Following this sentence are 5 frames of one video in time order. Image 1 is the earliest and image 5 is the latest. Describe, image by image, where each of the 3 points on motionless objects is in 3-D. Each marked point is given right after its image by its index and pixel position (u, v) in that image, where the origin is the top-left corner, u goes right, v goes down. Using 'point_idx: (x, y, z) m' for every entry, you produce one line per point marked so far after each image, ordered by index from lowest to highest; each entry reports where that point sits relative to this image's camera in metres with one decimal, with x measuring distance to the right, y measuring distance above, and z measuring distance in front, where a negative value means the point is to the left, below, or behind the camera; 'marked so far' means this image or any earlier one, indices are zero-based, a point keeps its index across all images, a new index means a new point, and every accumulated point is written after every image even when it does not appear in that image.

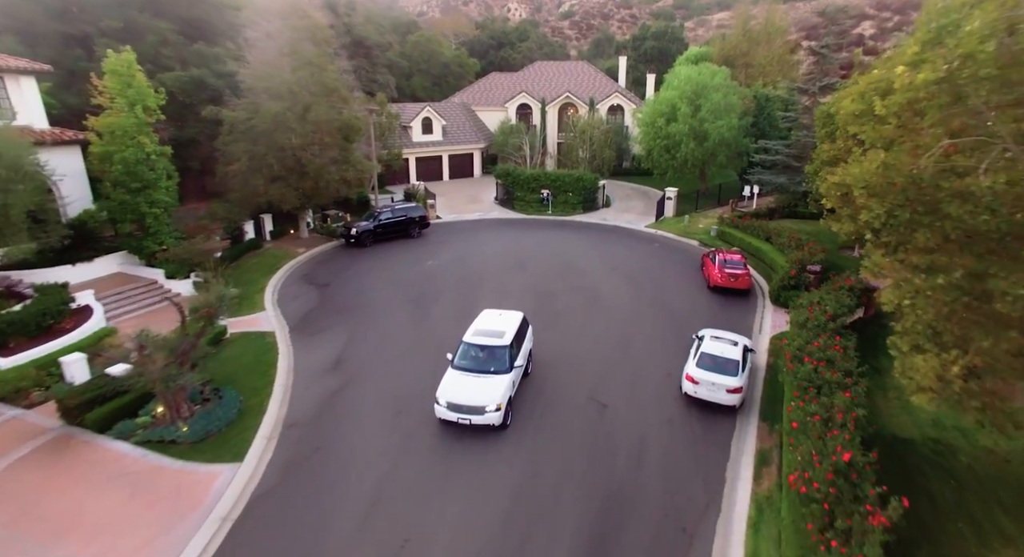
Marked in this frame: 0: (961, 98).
0: (+5.9, +2.4, +6.5) m
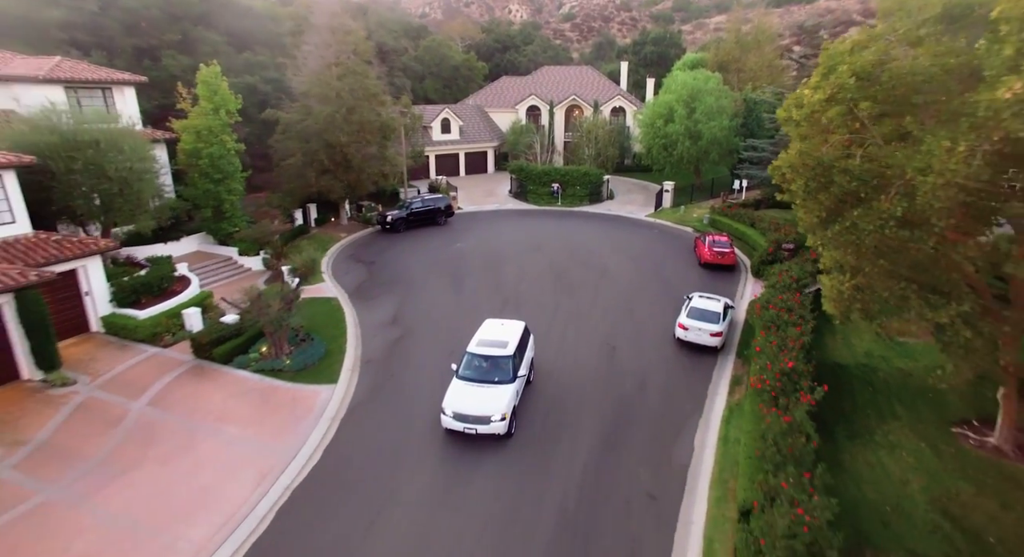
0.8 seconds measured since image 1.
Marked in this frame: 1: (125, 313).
0: (+6.8, +3.4, +10.0) m
1: (-13.1, -1.2, +16.7) m
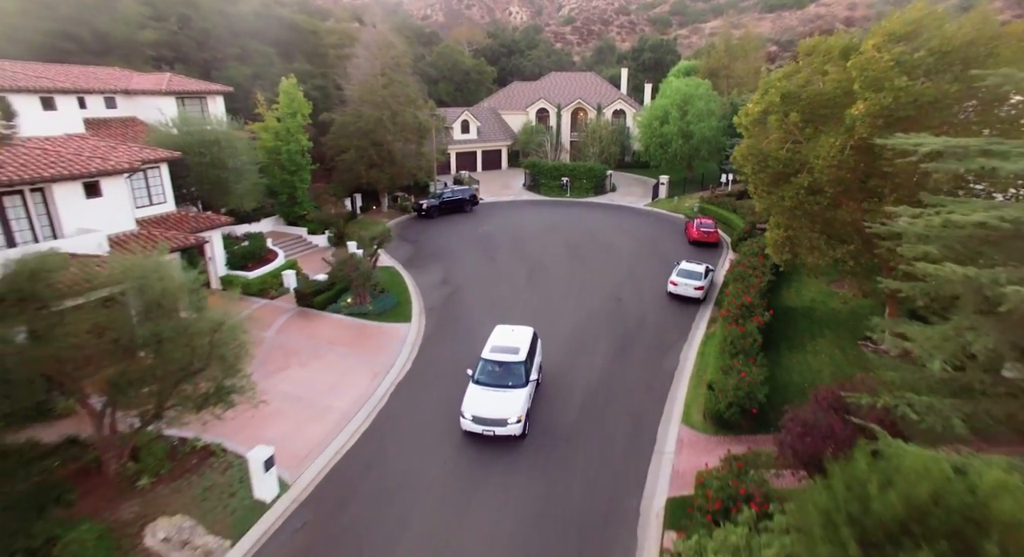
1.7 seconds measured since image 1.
0: (+8.1, +4.8, +14.8) m
1: (-11.9, +0.2, +21.5) m
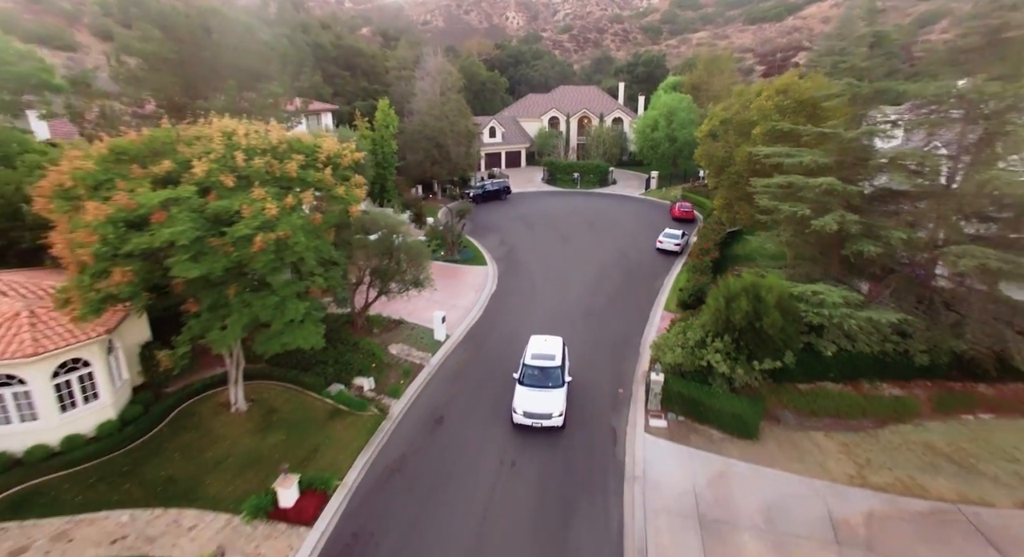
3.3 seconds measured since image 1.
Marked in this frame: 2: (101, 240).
0: (+10.5, +7.2, +24.6) m
1: (-9.5, +2.5, +31.0) m
2: (-8.7, +0.9, +10.7) m
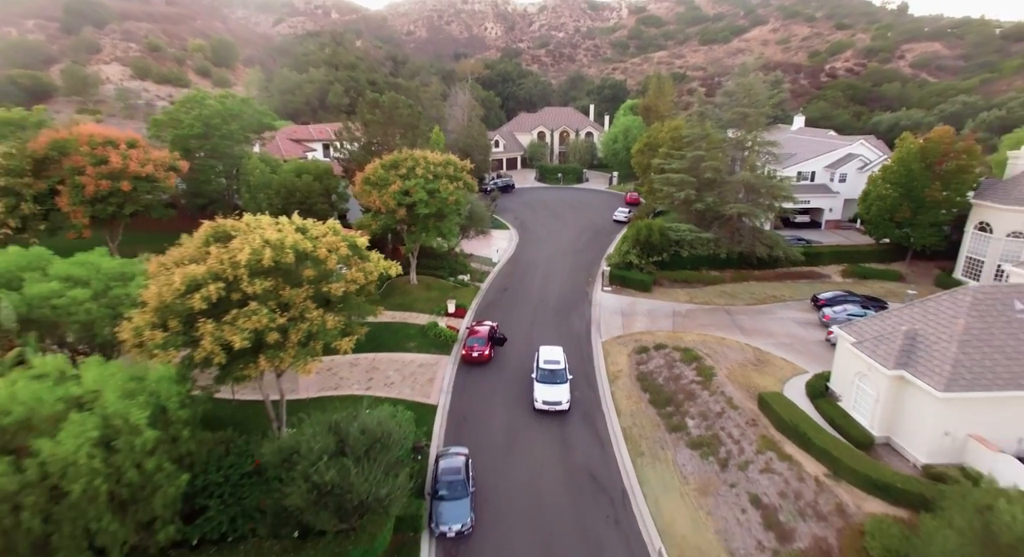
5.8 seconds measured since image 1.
0: (+11.8, +11.0, +42.8) m
1: (-8.4, +6.0, +48.2) m
2: (-6.7, +4.5, +28.0) m
